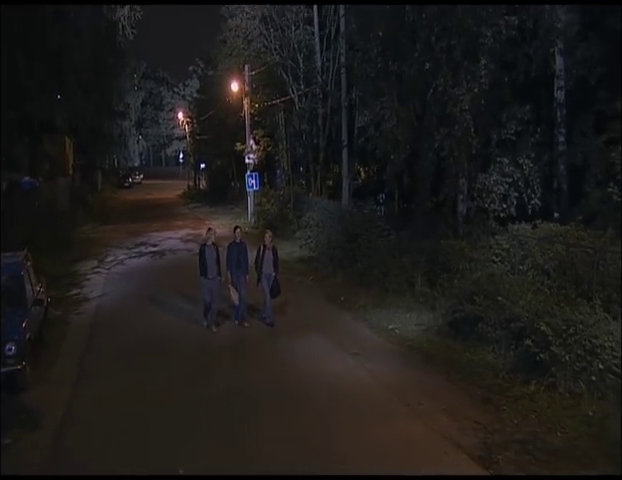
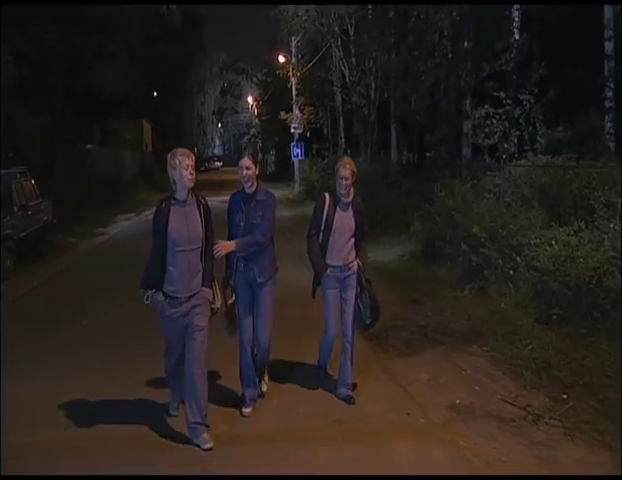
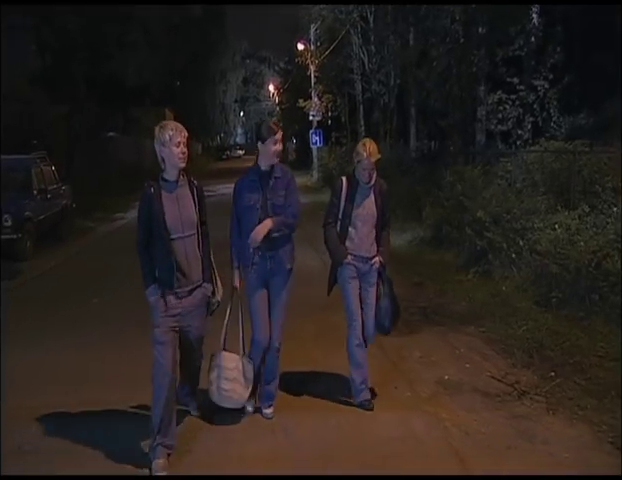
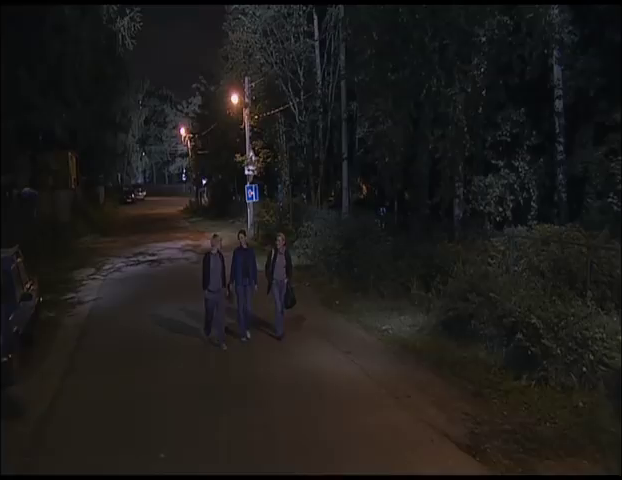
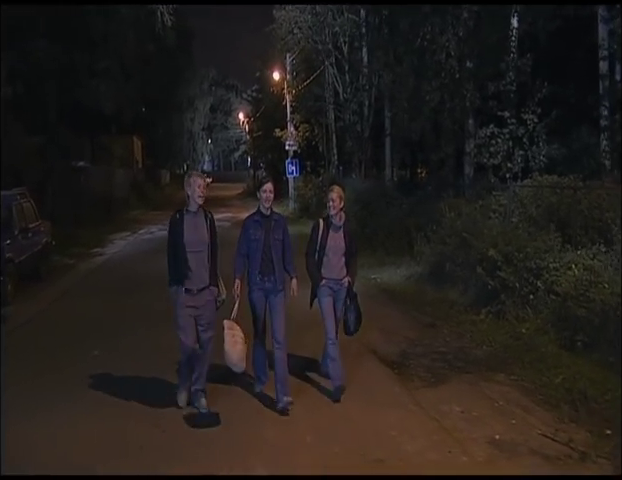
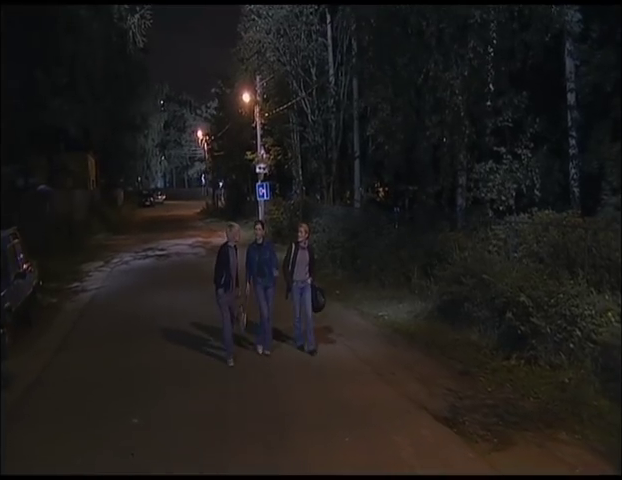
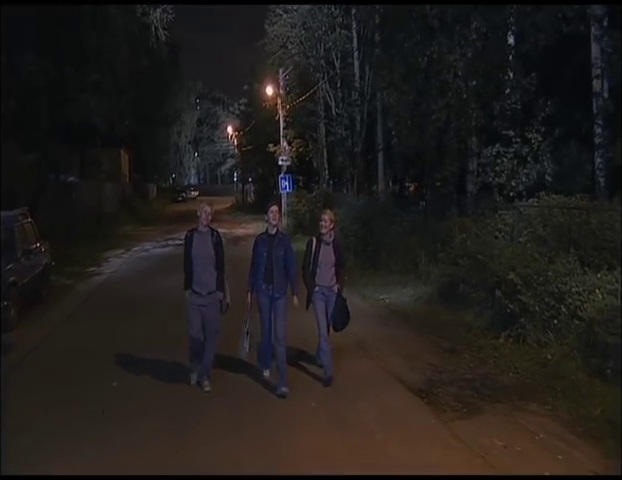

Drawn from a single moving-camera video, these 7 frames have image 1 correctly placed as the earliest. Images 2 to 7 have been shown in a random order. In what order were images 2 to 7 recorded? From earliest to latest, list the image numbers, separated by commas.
4, 6, 7, 5, 2, 3
